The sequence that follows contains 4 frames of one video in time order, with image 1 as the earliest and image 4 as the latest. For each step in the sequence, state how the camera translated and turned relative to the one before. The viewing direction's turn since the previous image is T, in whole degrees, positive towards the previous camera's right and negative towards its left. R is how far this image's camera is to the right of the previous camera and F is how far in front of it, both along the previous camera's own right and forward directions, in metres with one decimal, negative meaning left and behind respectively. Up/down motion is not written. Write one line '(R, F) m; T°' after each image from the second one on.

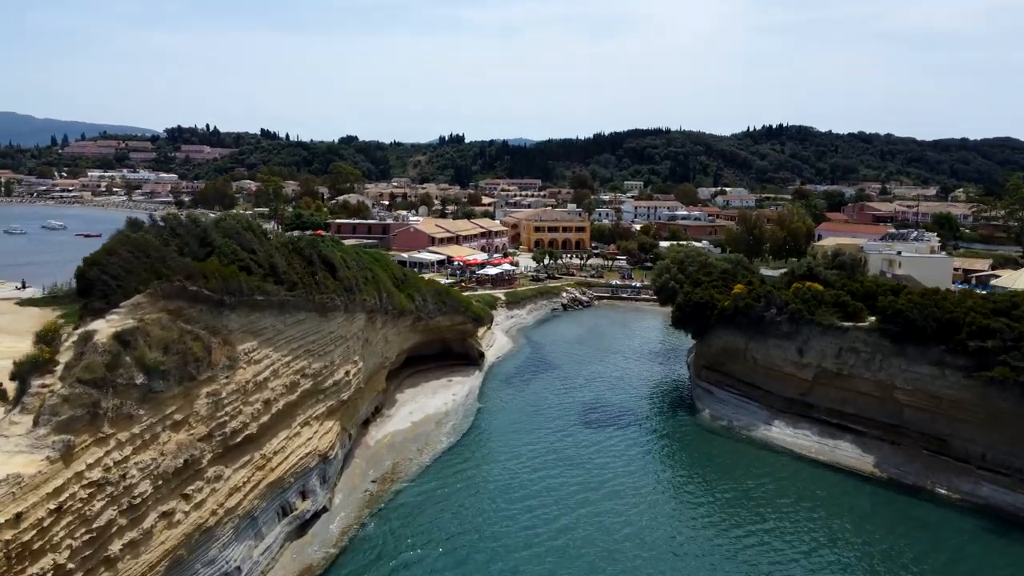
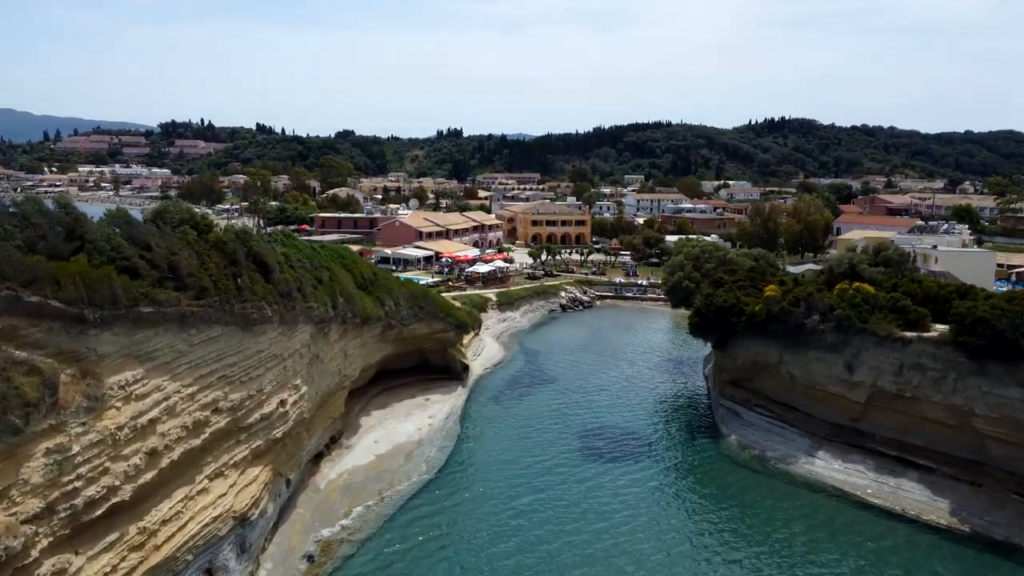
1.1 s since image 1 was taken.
(+0.6, +7.7) m; 0°
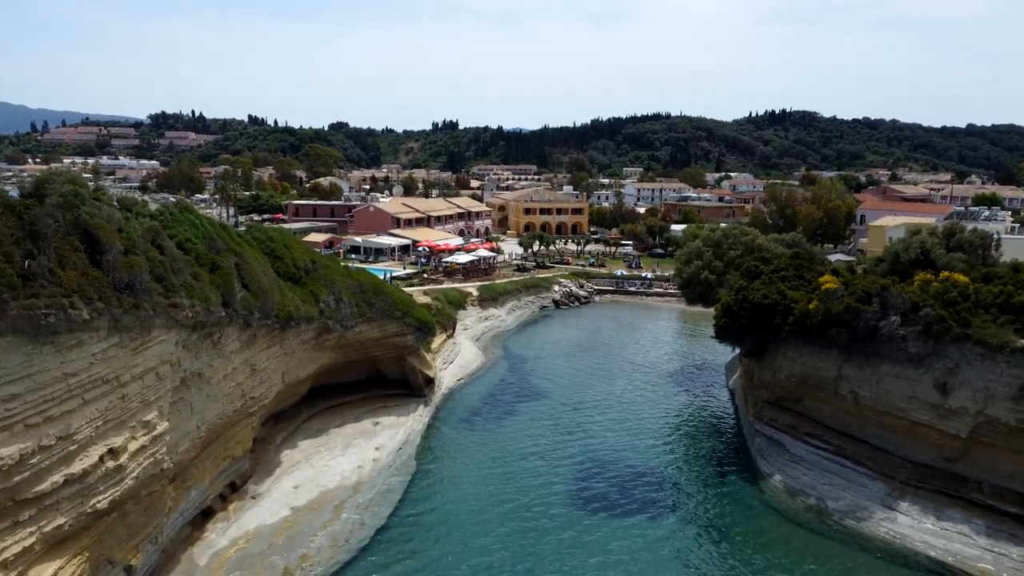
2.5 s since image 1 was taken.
(+0.9, +9.6) m; 0°
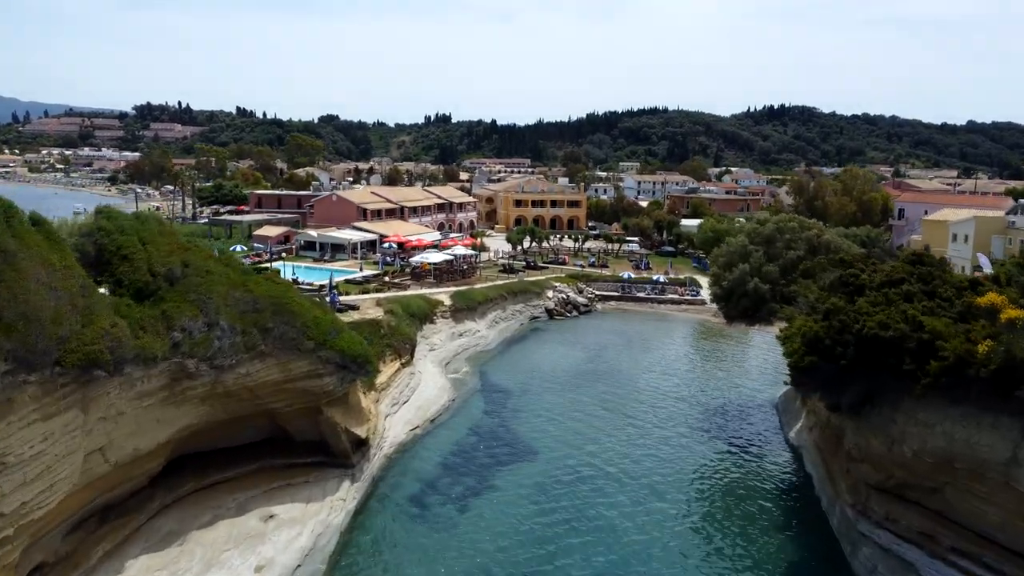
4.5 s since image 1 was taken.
(+0.7, +11.6) m; 0°
